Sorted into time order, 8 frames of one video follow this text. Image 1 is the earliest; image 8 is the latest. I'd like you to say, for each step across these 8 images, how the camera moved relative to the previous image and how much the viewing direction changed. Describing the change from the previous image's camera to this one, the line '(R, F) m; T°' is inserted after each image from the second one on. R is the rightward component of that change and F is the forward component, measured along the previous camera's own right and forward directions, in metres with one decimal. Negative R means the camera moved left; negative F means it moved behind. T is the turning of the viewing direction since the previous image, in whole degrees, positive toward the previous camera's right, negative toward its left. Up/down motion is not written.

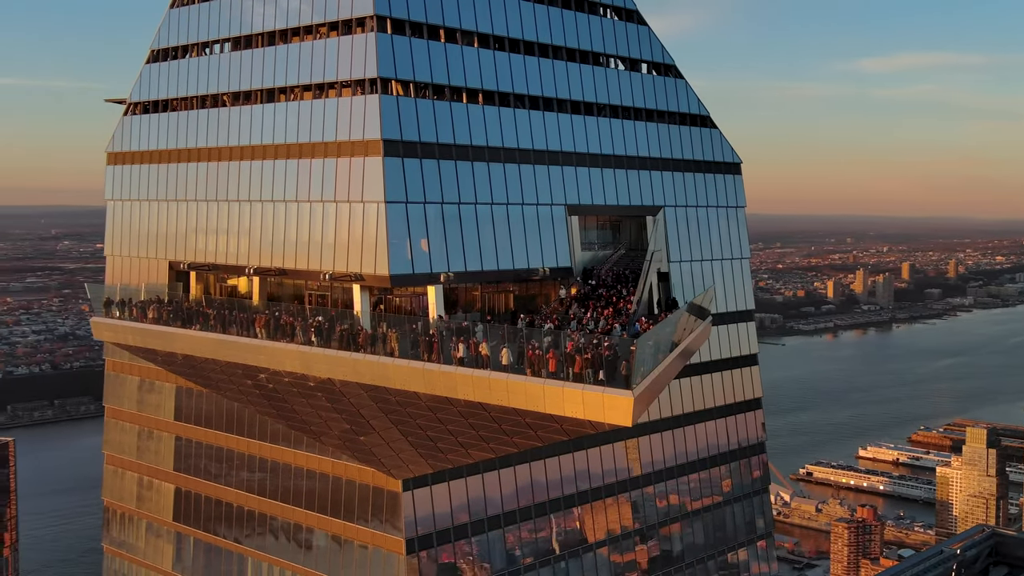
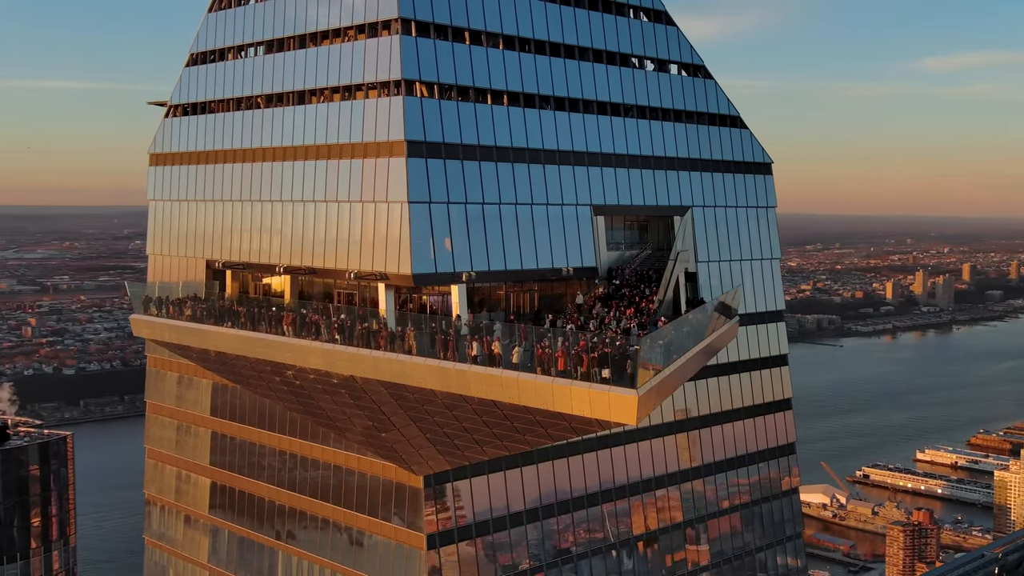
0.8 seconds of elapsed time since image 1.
(+1.1, -0.3) m; -3°
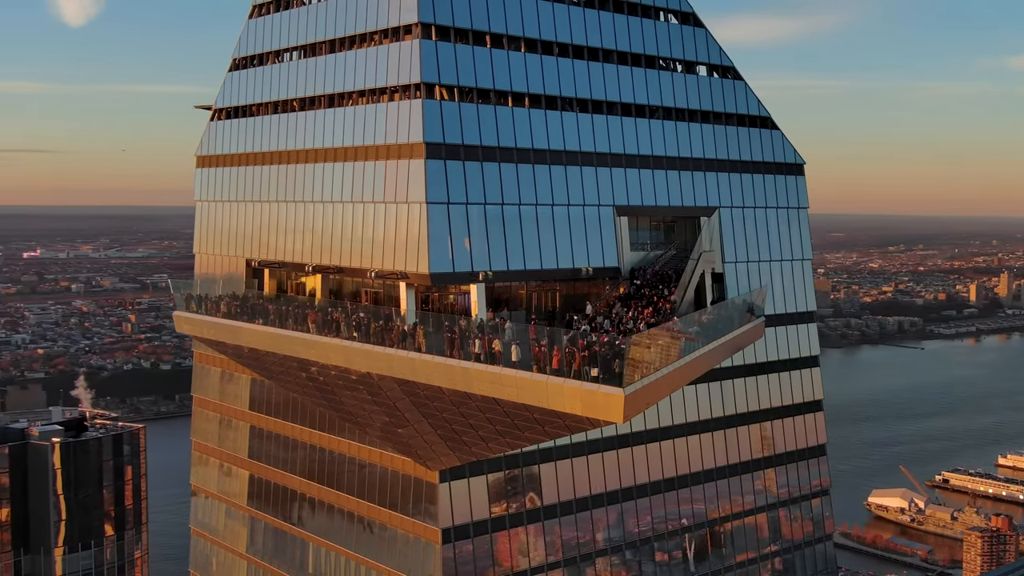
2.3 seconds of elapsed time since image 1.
(+1.9, -0.4) m; -4°
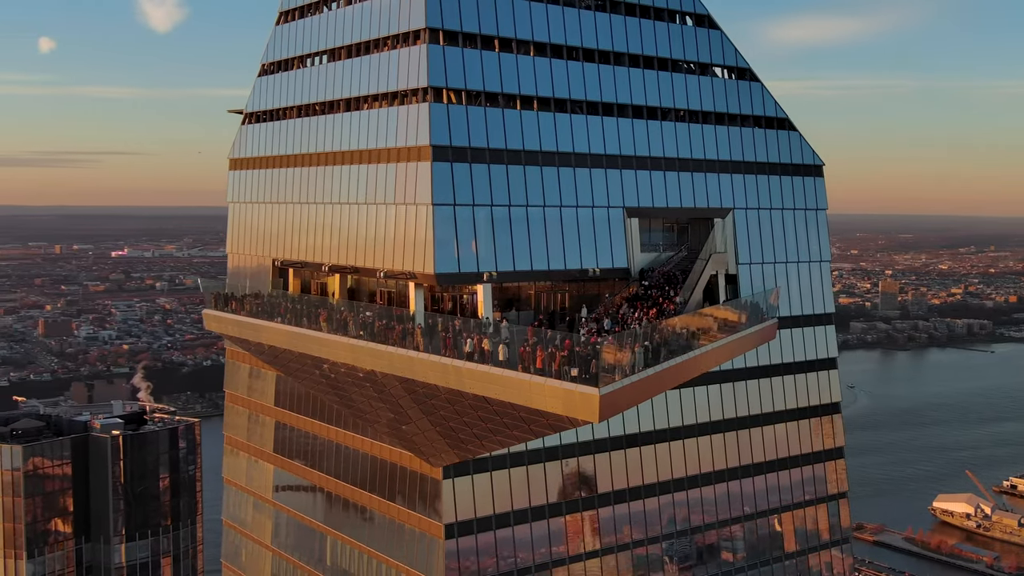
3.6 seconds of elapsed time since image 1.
(+1.9, -0.5) m; -4°
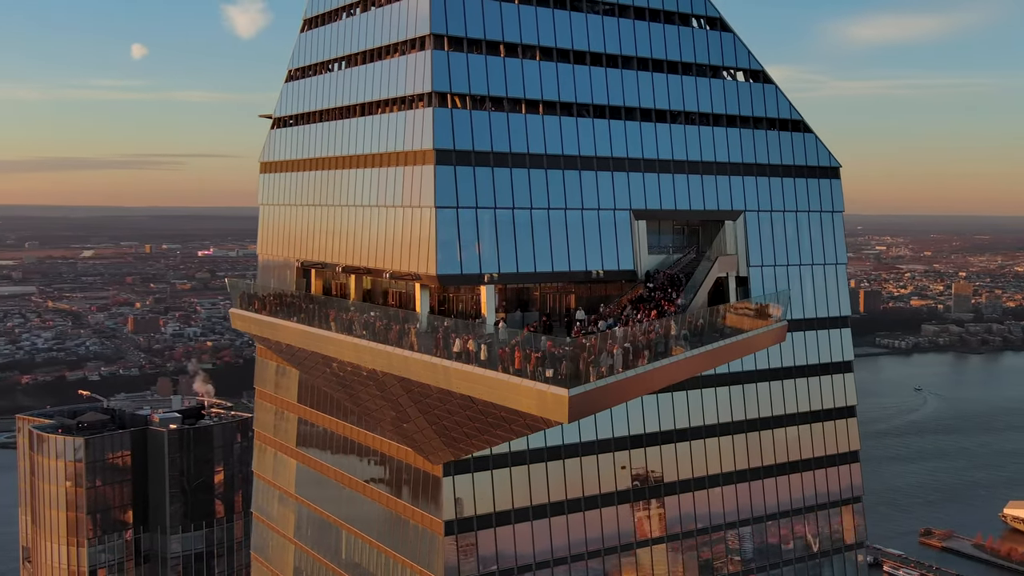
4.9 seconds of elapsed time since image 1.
(+2.2, -0.4) m; -4°
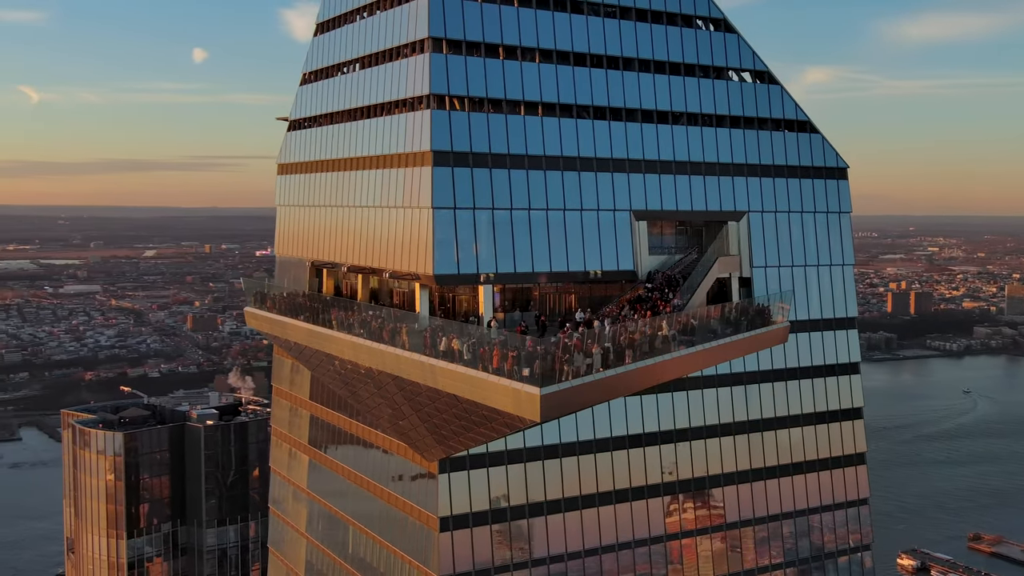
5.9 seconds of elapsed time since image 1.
(+1.7, -0.3) m; -3°
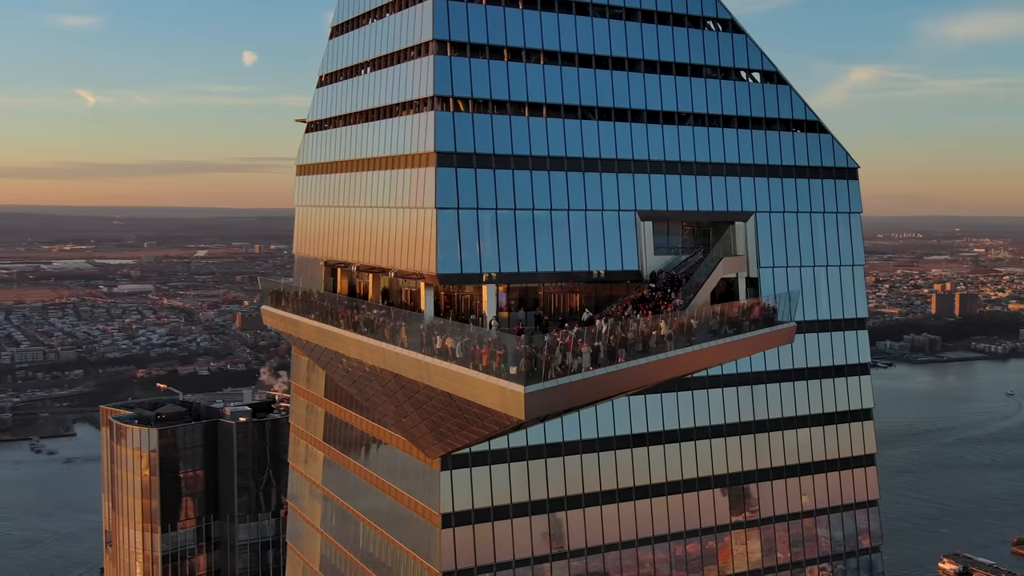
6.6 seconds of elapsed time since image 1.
(+1.3, -0.3) m; -2°
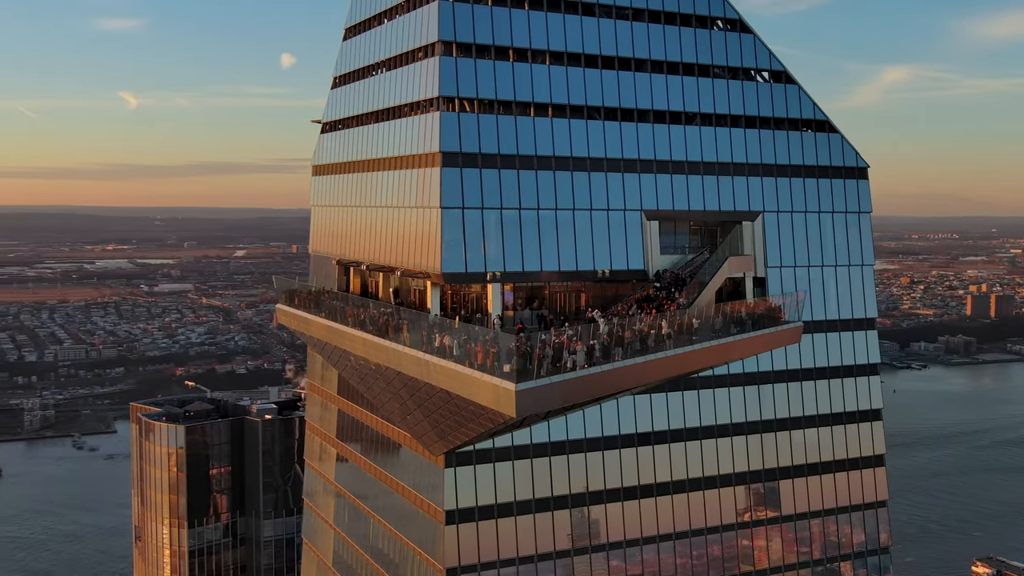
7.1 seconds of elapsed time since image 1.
(+0.9, -0.3) m; -2°
